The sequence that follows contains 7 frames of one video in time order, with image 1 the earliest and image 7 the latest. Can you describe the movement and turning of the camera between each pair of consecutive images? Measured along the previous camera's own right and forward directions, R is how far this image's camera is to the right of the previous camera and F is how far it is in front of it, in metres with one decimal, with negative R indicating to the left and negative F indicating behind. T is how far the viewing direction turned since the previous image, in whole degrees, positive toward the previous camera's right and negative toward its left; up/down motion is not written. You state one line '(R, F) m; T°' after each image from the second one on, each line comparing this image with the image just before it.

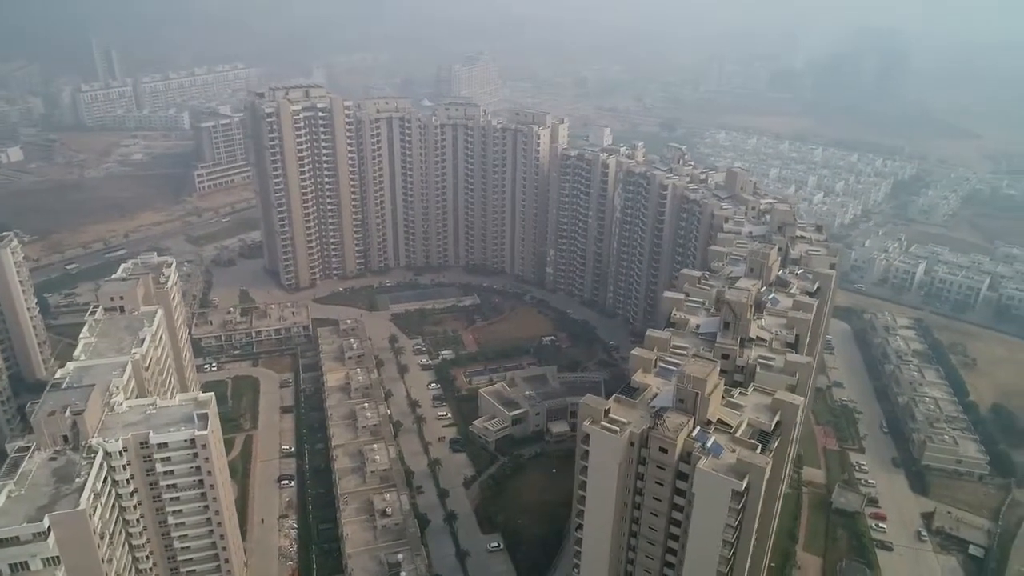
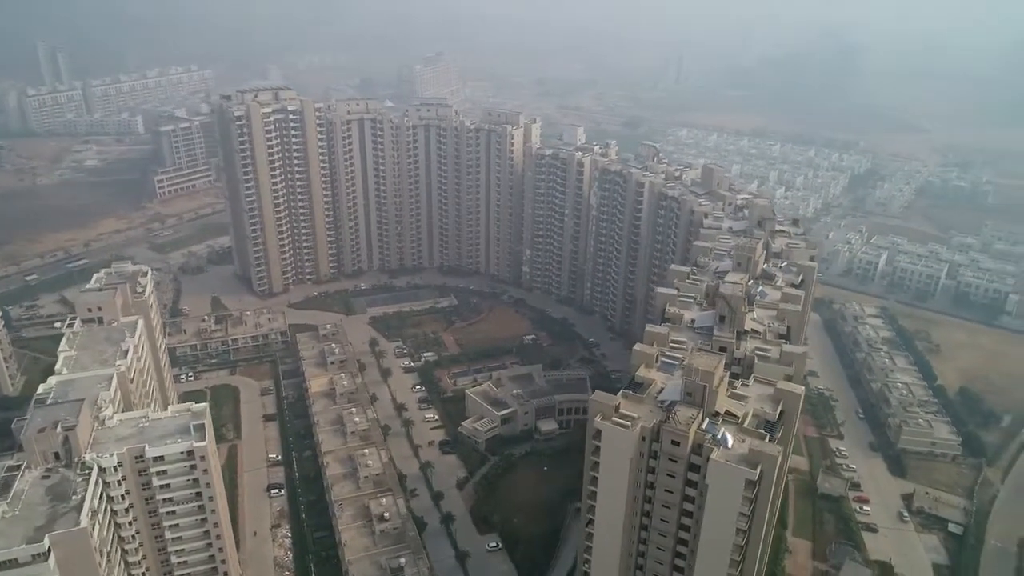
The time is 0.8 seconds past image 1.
(-1.6, 0.0) m; +3°
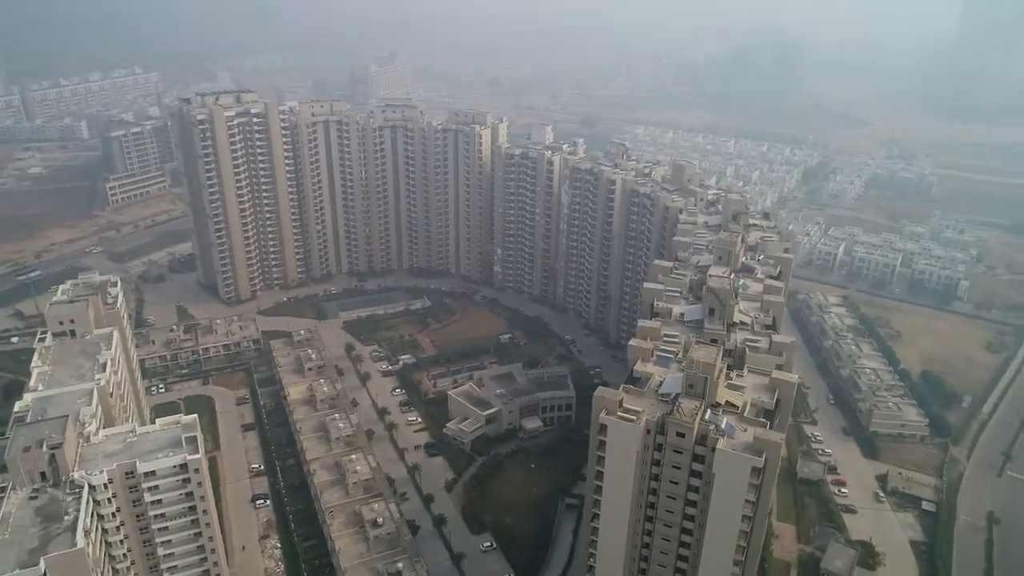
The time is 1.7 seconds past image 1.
(-1.6, 0.0) m; +4°
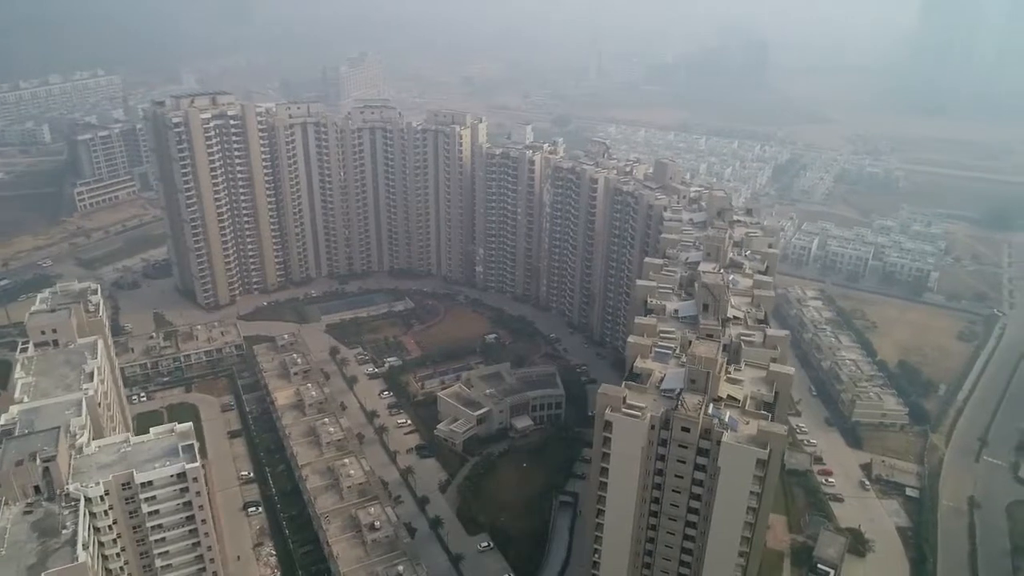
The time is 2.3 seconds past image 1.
(-1.1, 0.0) m; +2°
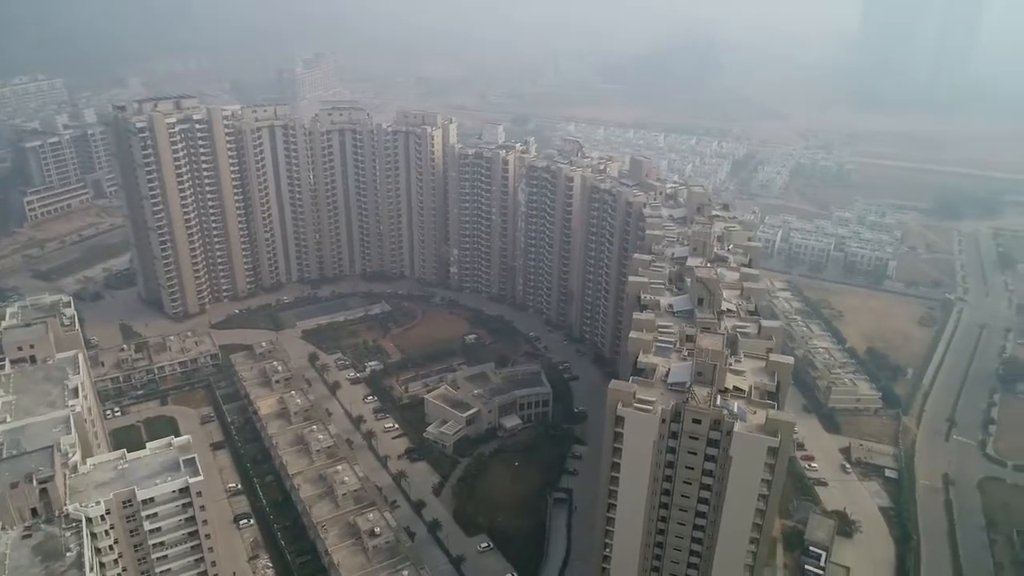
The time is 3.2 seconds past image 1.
(-1.8, 0.0) m; +4°
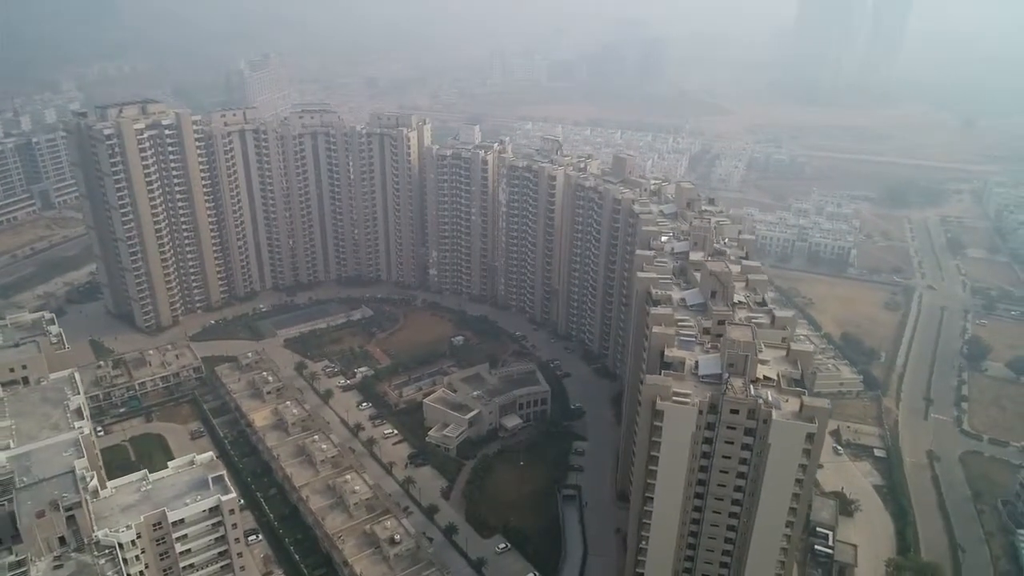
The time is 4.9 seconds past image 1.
(-3.0, +0.1) m; +4°
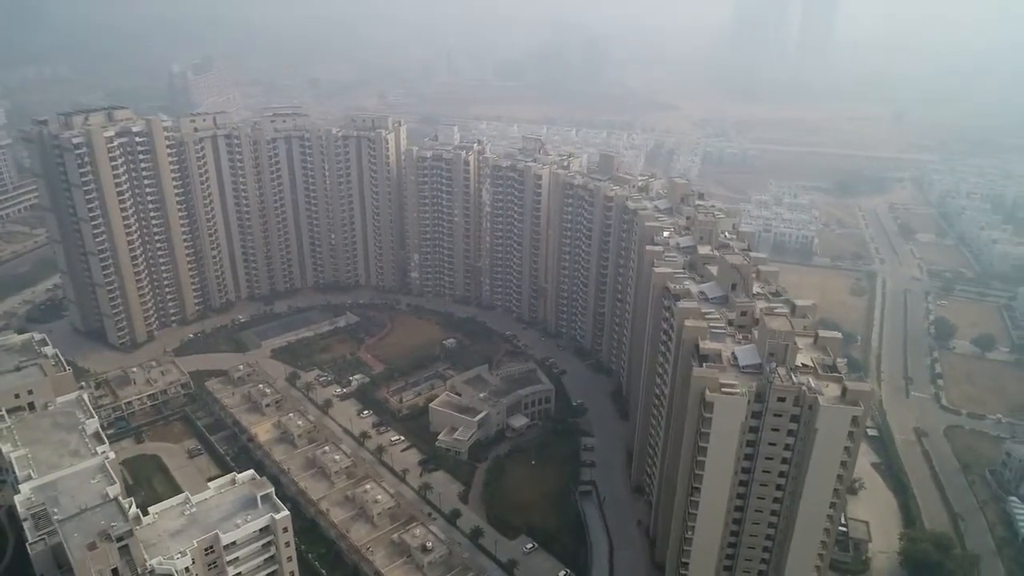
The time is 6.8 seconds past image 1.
(-3.7, +0.1) m; +4°
